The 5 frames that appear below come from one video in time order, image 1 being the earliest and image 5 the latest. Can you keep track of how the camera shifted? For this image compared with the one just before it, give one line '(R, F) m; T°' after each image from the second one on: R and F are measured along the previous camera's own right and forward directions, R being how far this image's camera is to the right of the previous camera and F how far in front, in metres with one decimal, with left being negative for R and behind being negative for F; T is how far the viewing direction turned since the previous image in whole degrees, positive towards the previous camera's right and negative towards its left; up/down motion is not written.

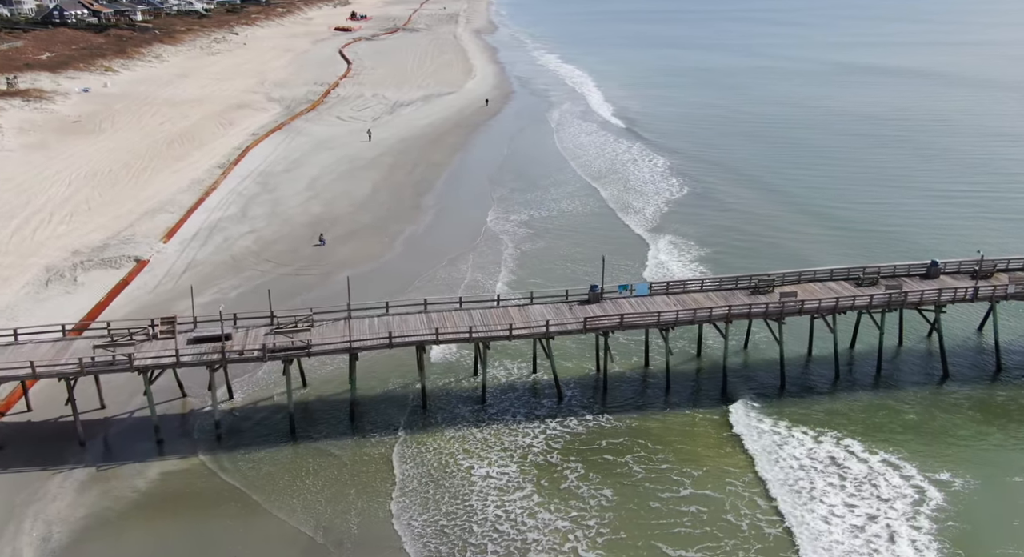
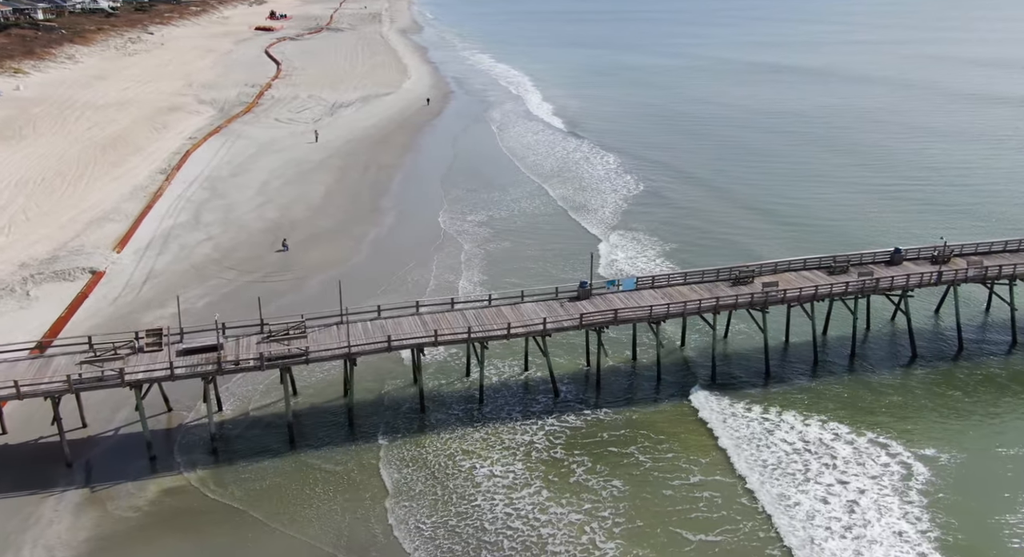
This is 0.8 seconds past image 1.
(-2.5, -0.3) m; +6°
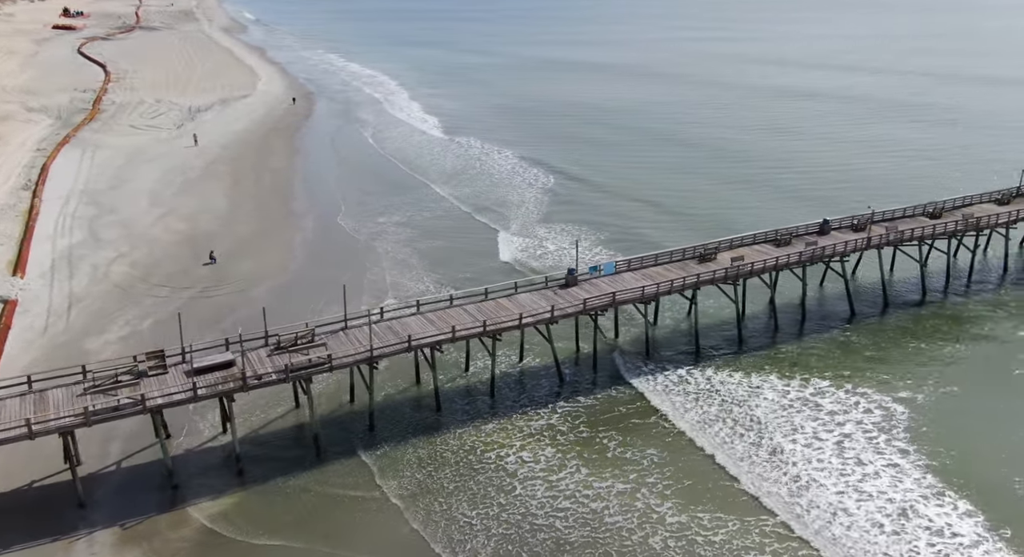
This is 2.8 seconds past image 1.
(-6.8, -0.2) m; +15°
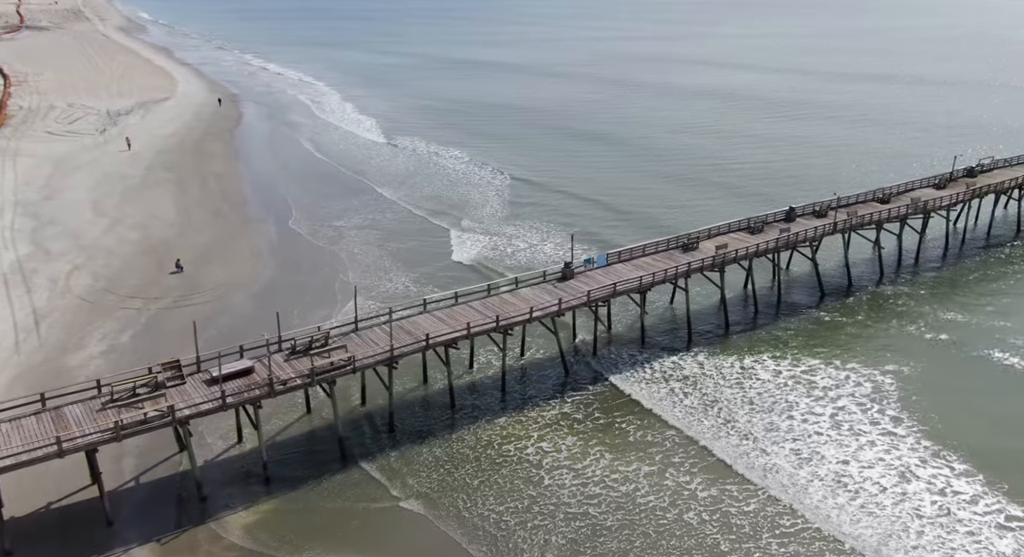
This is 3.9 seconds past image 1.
(-3.9, -0.2) m; +8°
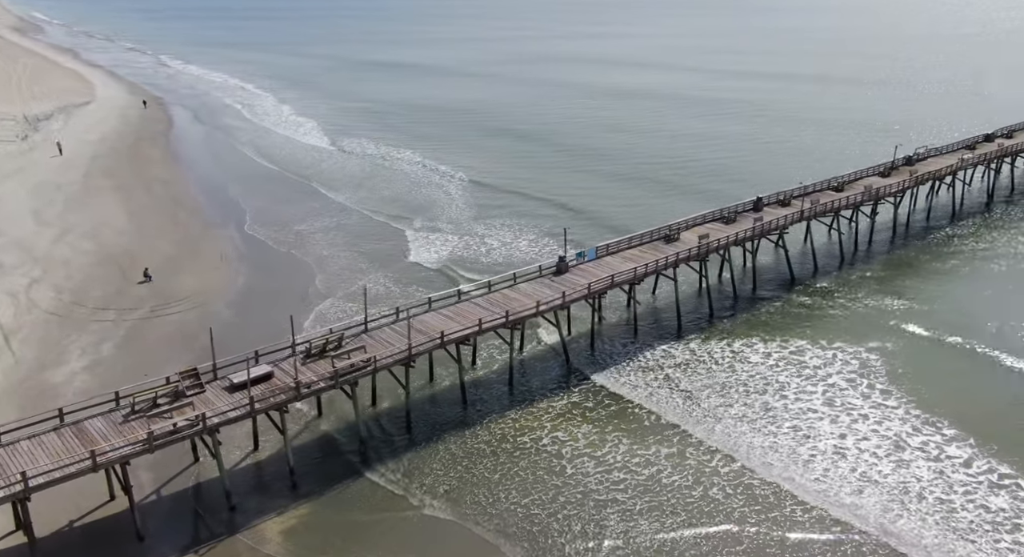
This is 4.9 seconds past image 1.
(-3.5, 0.0) m; +7°
